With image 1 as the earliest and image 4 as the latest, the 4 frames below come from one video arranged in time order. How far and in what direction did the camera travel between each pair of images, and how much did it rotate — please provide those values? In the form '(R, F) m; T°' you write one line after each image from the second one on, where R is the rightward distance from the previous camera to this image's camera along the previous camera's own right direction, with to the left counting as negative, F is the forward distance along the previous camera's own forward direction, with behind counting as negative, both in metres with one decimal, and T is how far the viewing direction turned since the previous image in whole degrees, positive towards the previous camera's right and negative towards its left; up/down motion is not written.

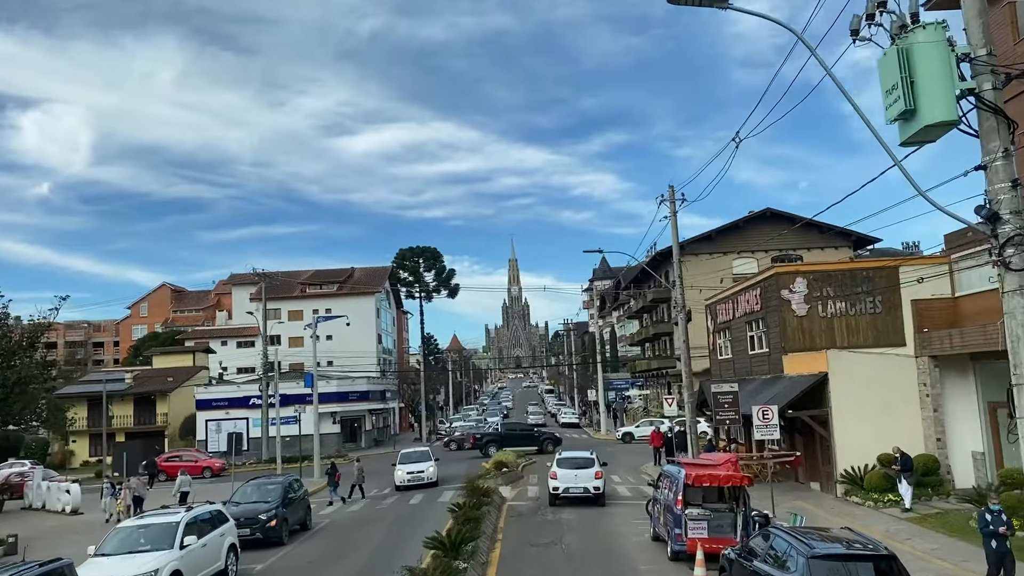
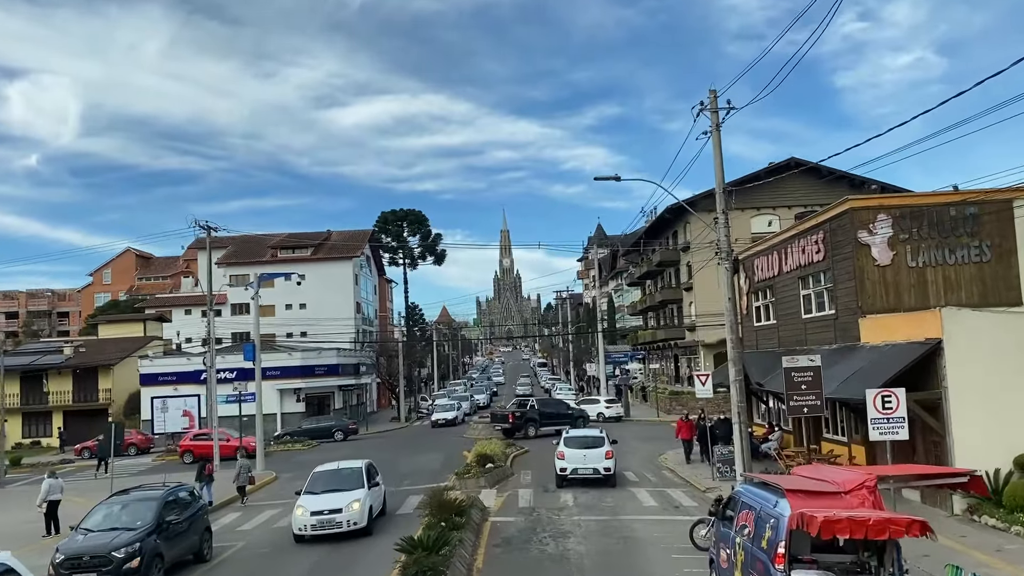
(+0.1, +6.7) m; +1°
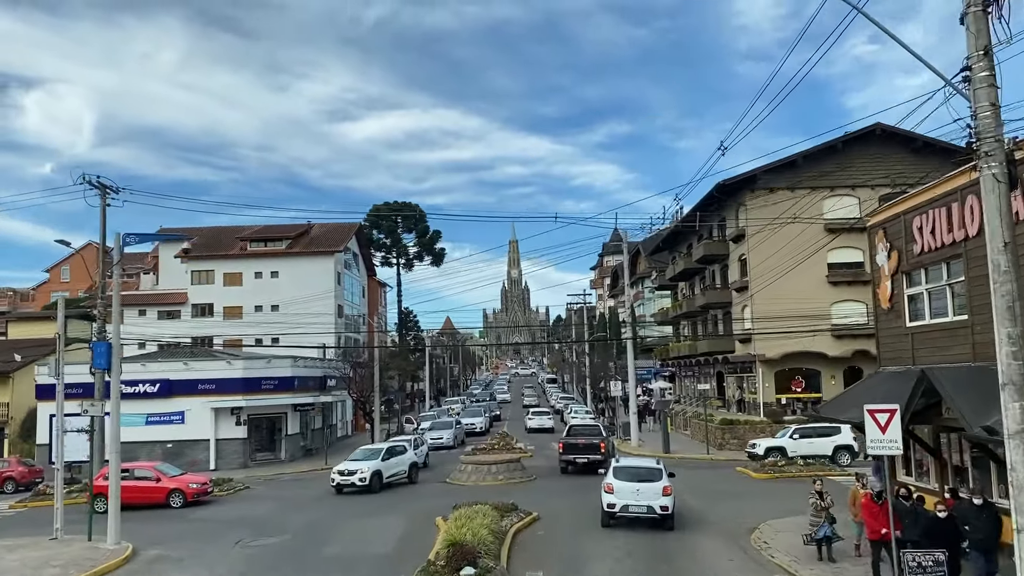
(+0.1, +10.7) m; -1°
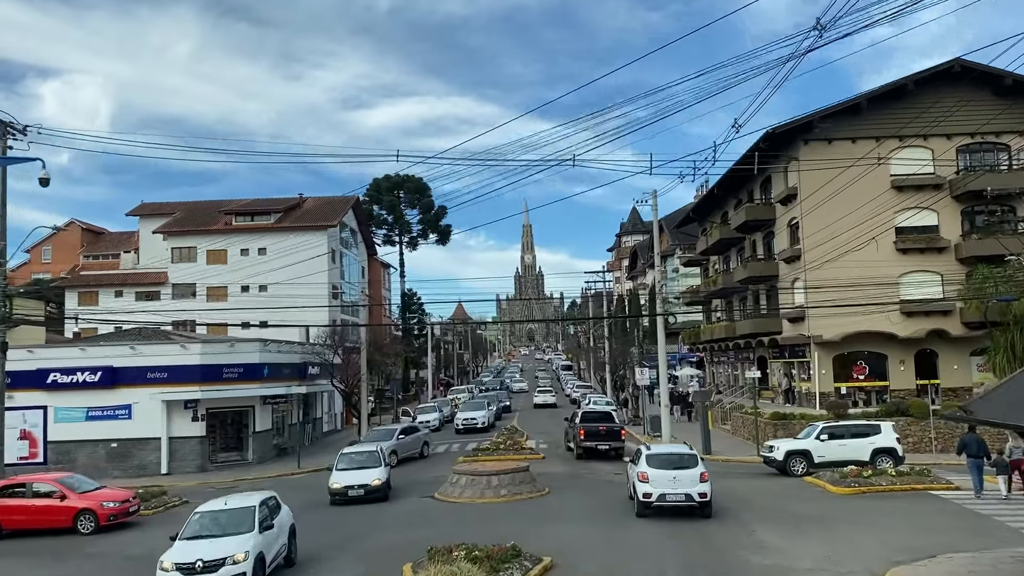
(+0.2, +6.0) m; -1°
